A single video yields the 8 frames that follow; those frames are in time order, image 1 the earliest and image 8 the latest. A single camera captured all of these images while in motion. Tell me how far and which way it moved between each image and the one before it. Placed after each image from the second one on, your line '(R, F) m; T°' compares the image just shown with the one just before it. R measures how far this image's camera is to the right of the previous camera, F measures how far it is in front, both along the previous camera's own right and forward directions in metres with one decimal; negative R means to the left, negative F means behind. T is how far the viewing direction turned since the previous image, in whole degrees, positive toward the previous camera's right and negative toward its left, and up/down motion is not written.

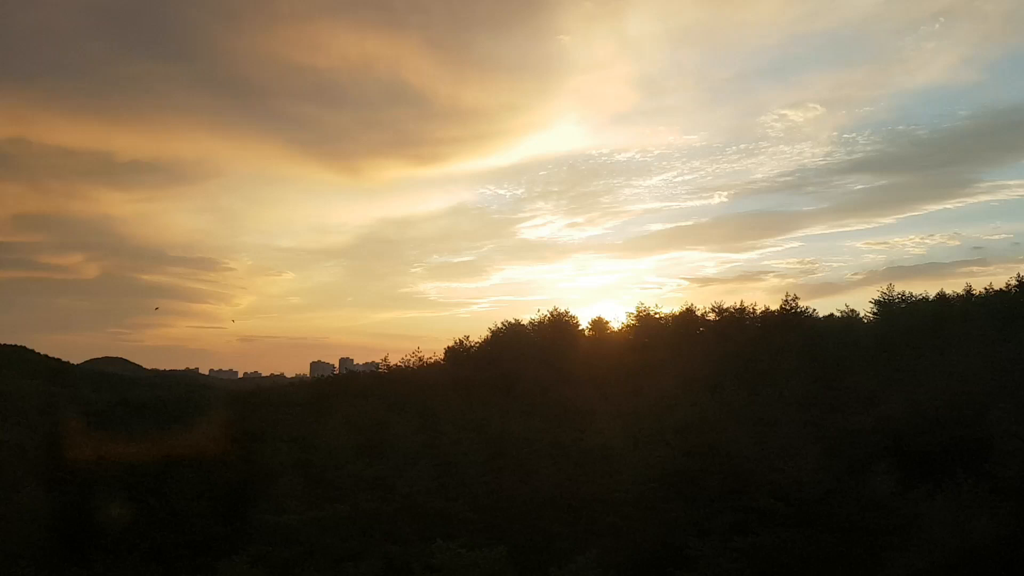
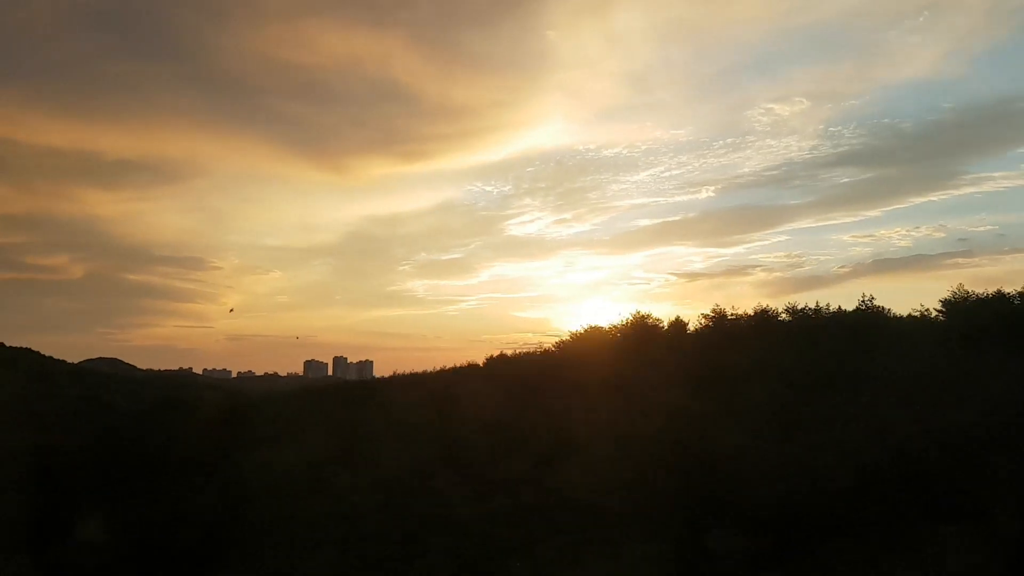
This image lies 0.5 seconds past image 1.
(-1.9, -0.5) m; +1°
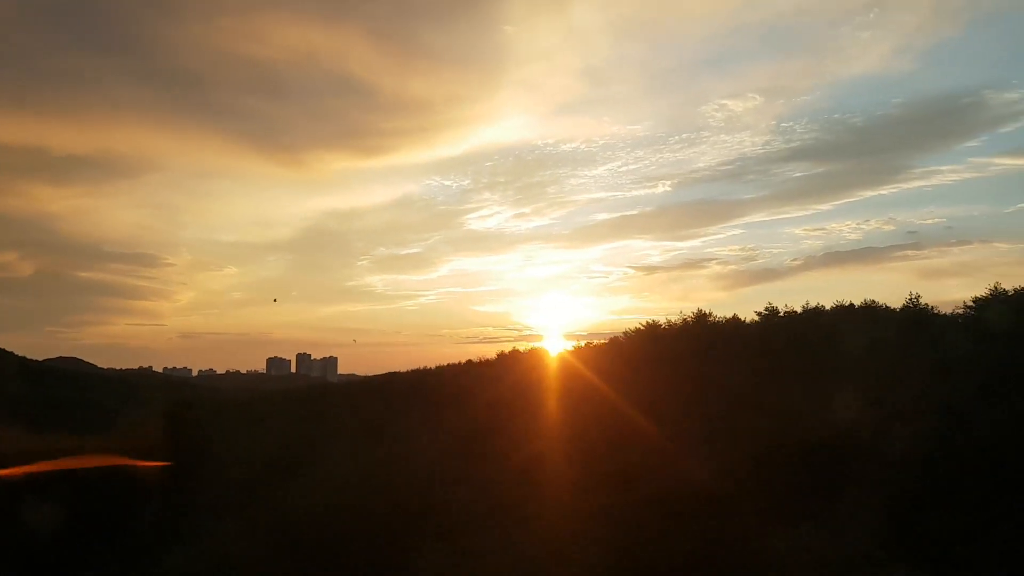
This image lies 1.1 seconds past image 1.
(-2.6, -1.4) m; +3°
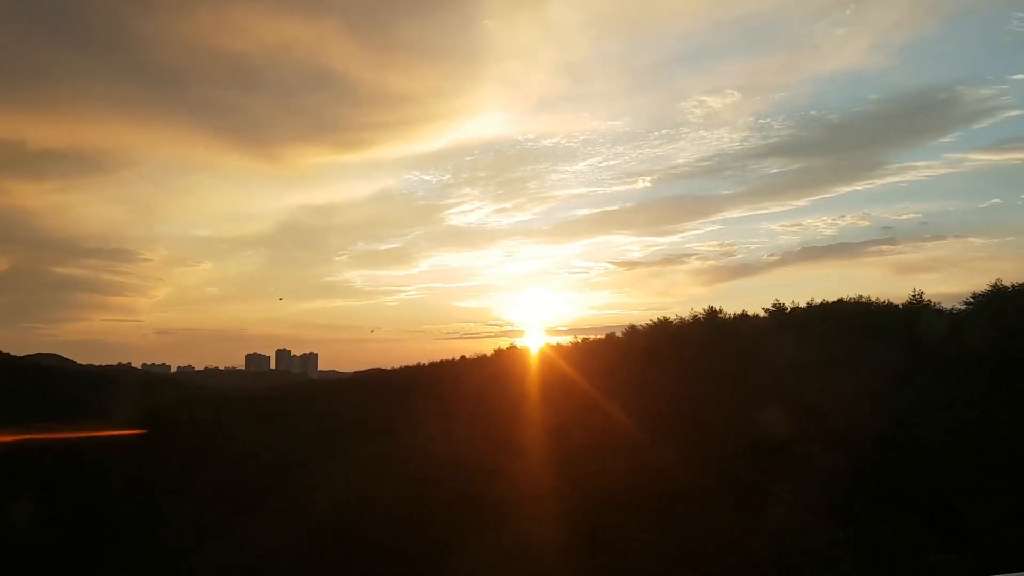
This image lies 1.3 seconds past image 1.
(-1.6, +3.6) m; +1°
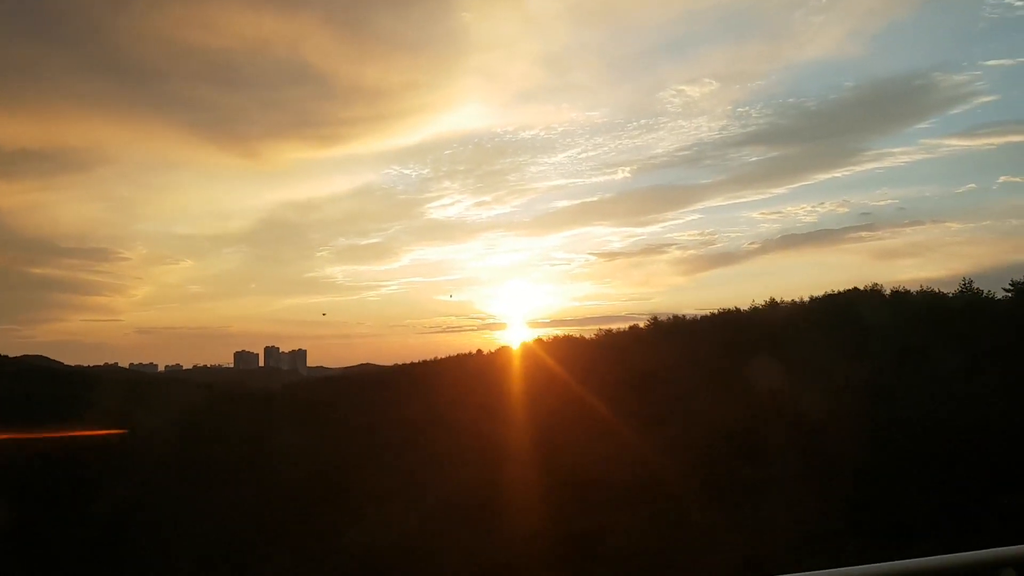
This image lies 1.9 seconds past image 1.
(-5.9, -1.5) m; +1°
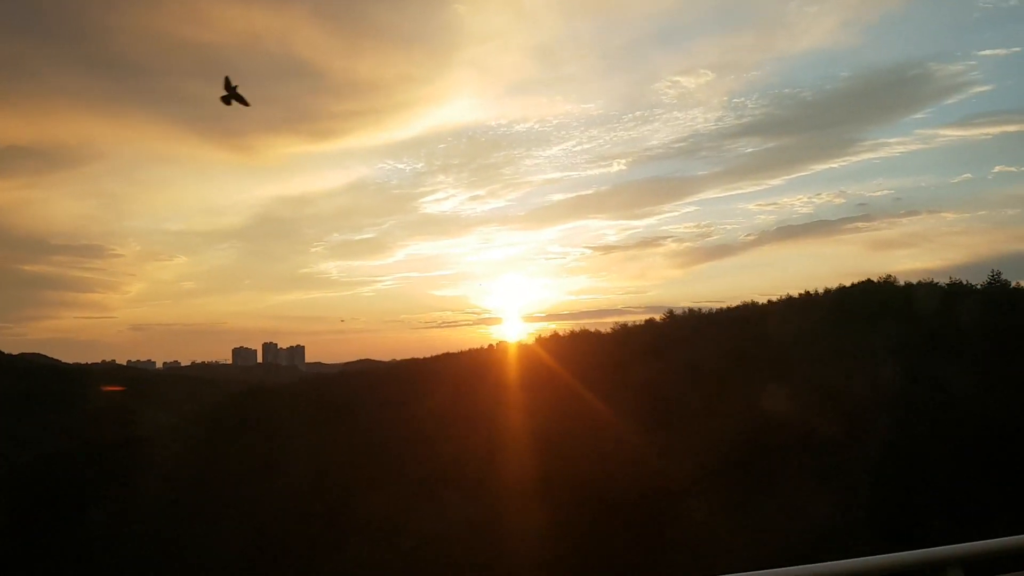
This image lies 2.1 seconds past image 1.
(-6.5, +13.6) m; 0°
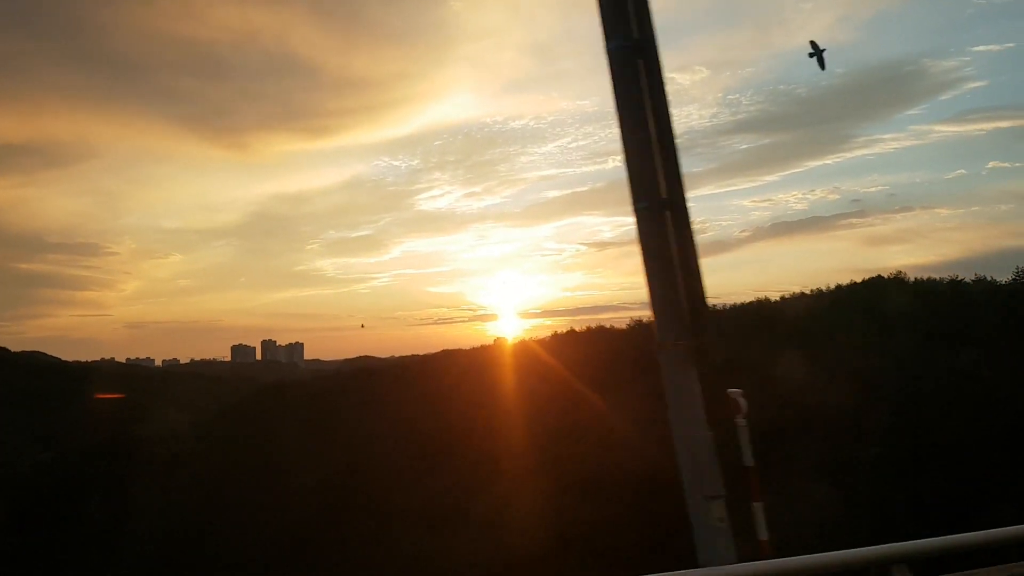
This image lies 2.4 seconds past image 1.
(+1.0, -14.3) m; 0°
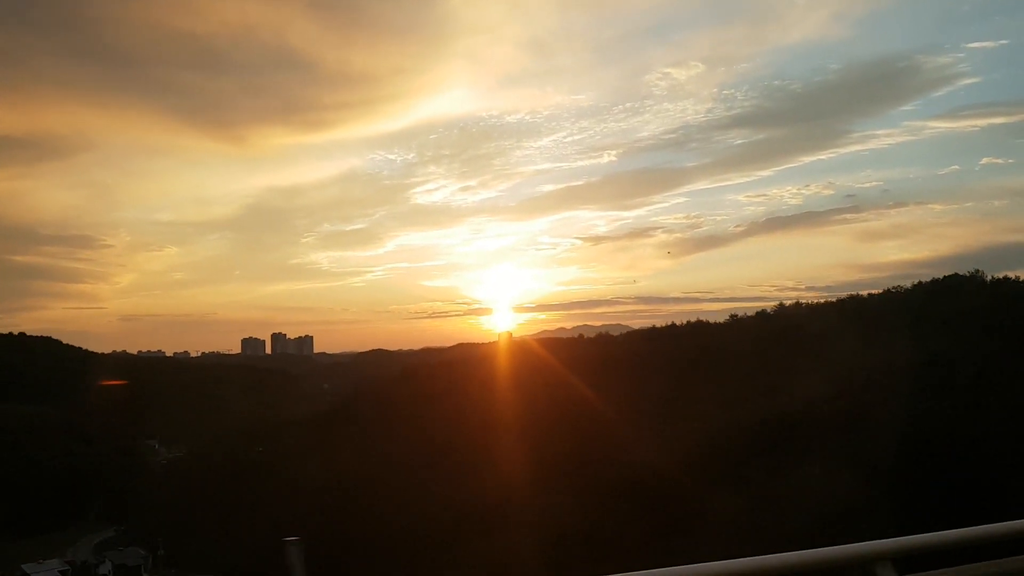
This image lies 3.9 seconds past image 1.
(+0.4, -8.1) m; 0°
